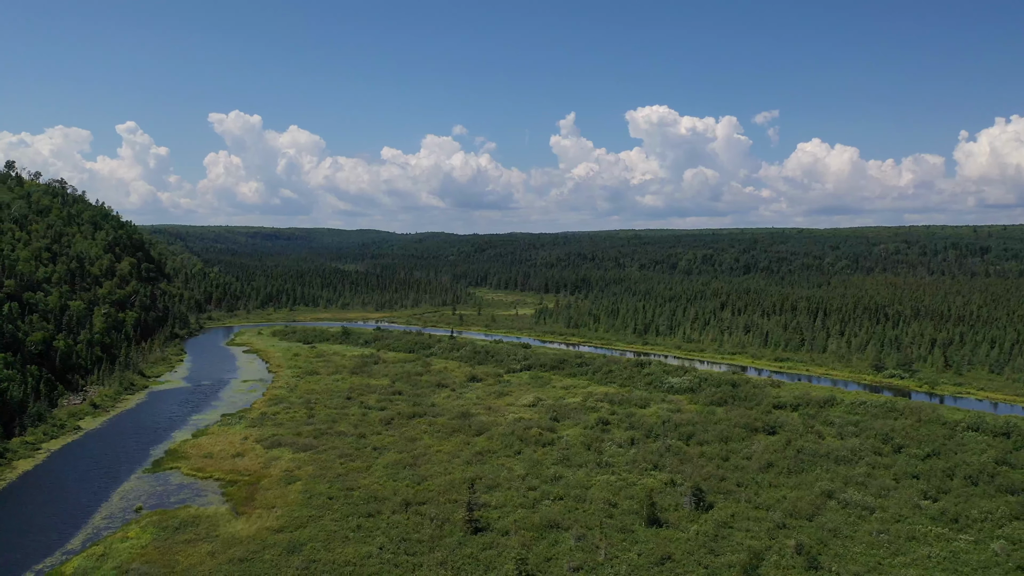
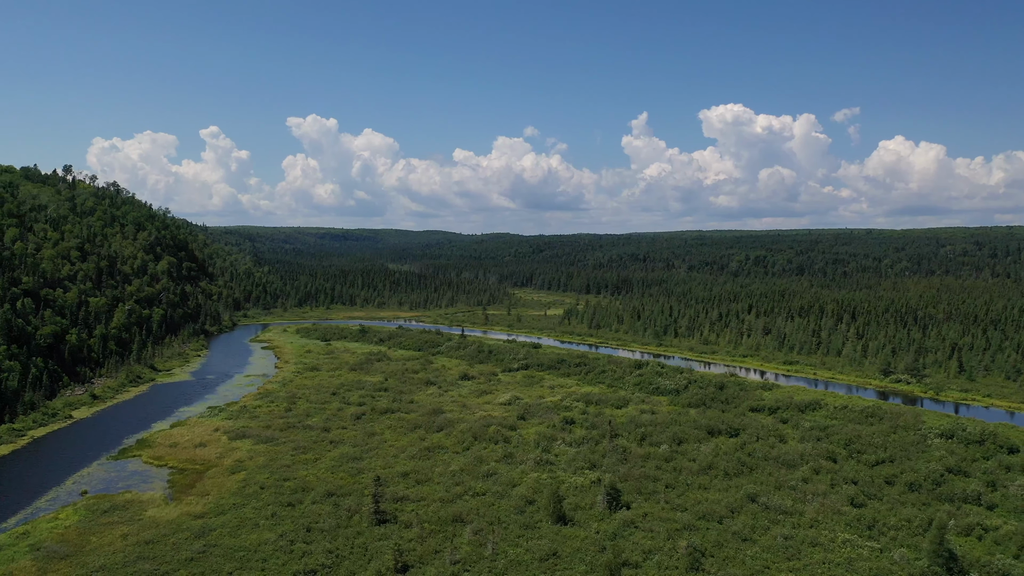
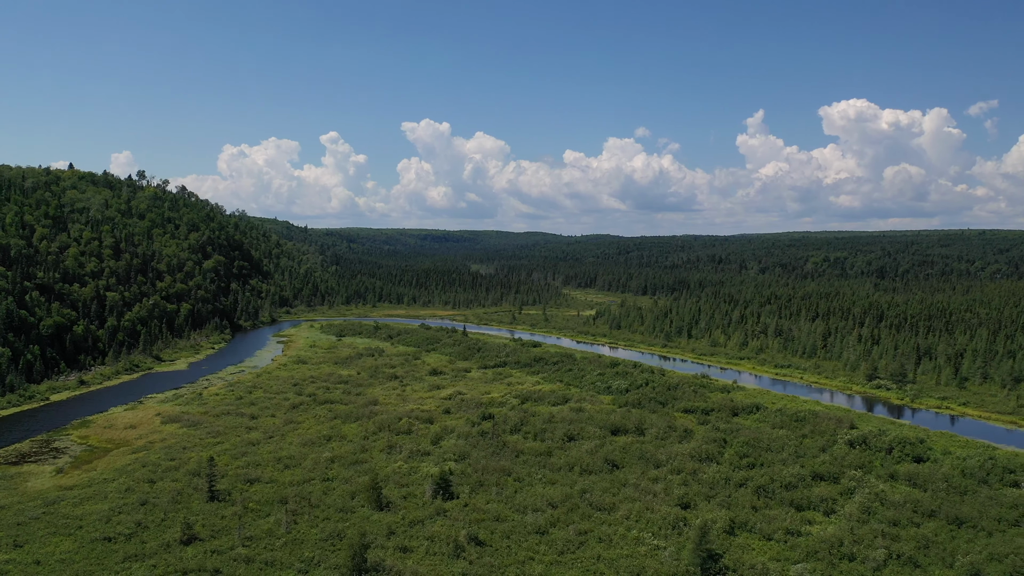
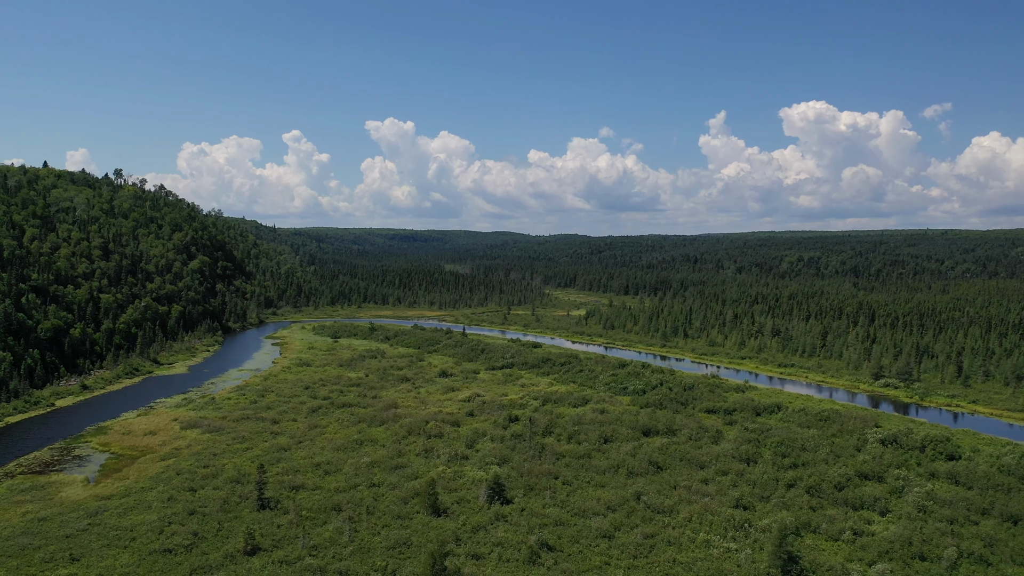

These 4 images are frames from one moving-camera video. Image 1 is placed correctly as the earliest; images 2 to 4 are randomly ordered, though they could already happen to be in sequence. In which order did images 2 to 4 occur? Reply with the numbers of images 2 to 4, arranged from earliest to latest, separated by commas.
2, 4, 3
